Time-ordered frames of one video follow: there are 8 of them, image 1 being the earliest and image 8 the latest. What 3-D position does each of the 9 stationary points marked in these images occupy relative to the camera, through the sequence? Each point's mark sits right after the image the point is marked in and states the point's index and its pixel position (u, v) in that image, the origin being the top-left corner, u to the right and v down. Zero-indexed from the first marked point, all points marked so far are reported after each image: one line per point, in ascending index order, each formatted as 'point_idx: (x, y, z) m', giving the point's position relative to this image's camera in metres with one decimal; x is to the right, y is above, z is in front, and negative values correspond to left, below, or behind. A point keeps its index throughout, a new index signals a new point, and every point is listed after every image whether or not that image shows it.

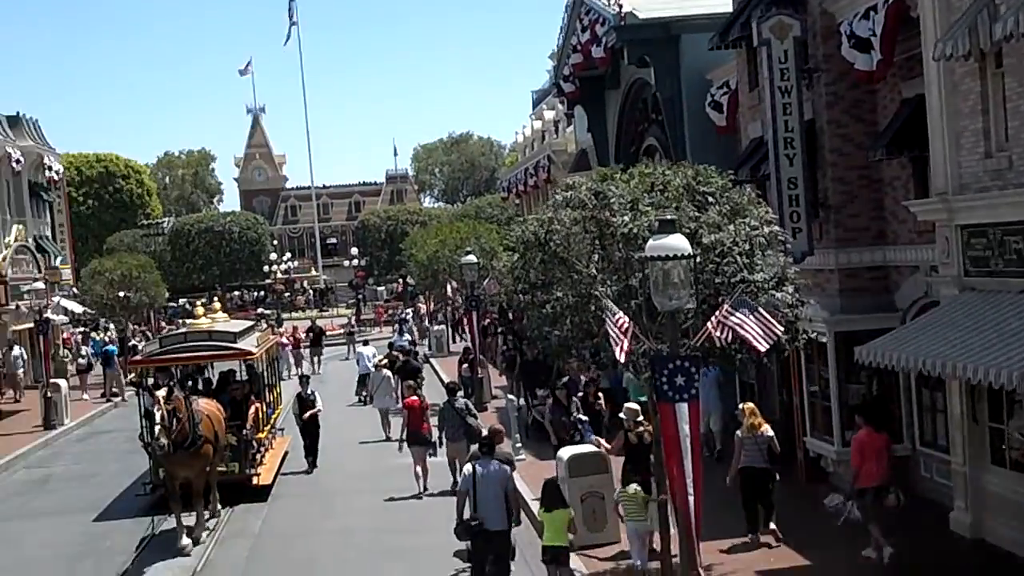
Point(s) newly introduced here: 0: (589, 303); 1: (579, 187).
0: (+0.7, -0.1, +13.0) m
1: (+0.7, +1.0, +14.0) m
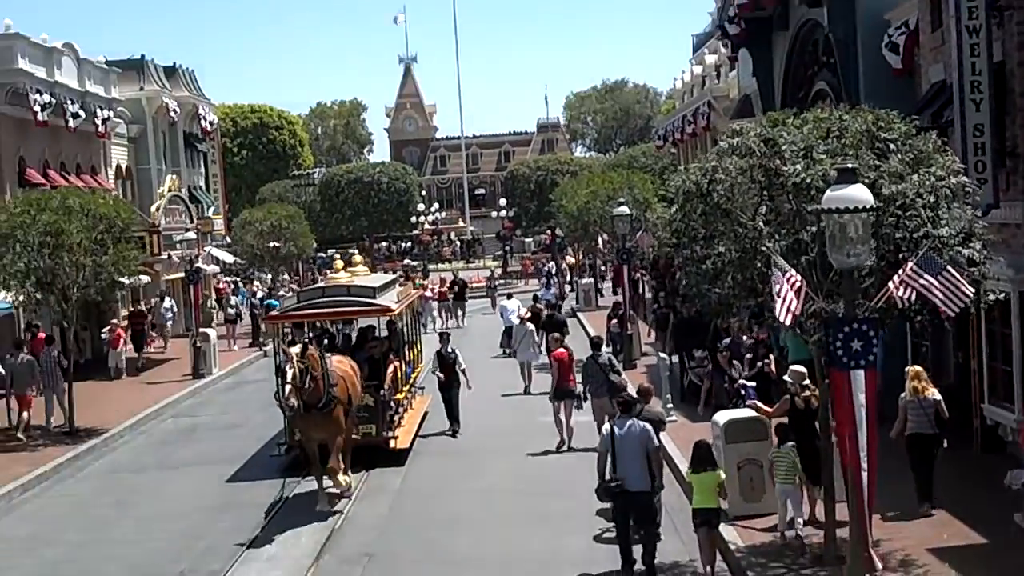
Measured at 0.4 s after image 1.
0: (+2.1, +0.3, +12.0) m
1: (+2.2, +1.5, +12.9) m
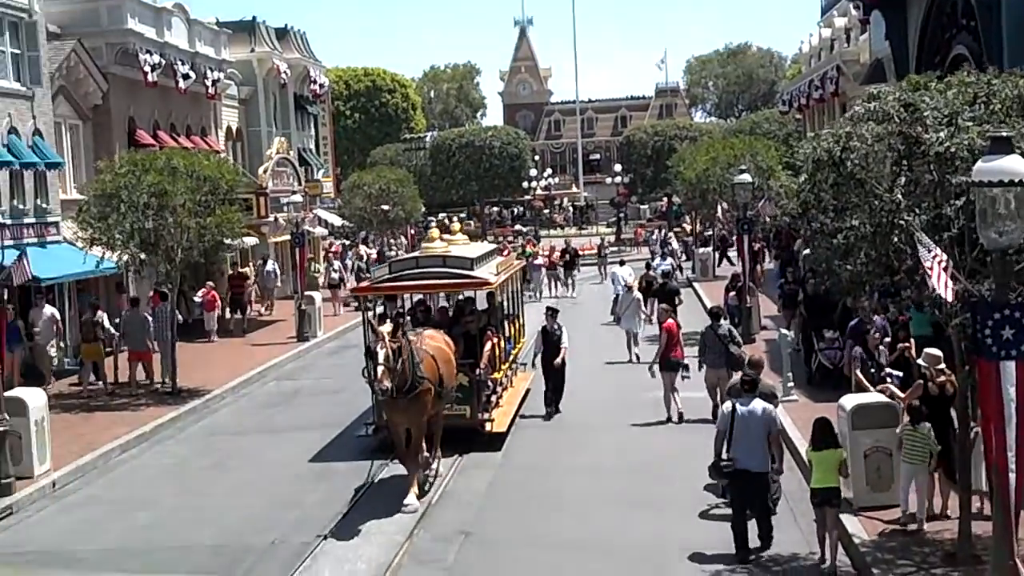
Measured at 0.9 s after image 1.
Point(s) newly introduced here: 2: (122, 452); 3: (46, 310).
0: (+3.0, +0.4, +10.9) m
1: (+3.2, +1.7, +11.8) m
2: (-5.2, -2.2, +18.2) m
3: (-6.7, -0.4, +19.5) m
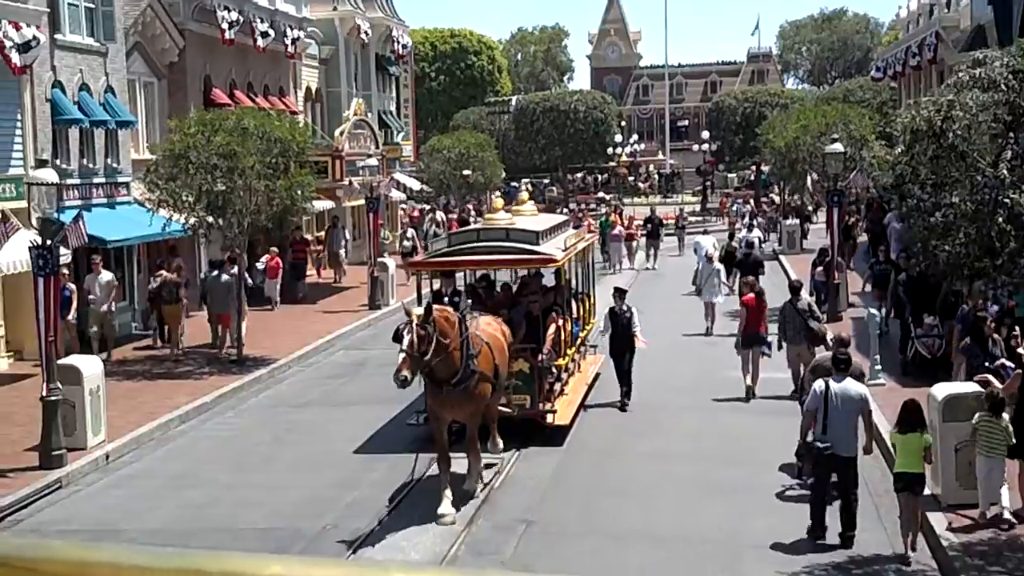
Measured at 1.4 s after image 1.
0: (+3.5, +0.5, +9.9) m
1: (+3.8, +1.8, +10.7) m
2: (-4.3, -1.8, +17.7) m
3: (-5.7, +0.2, +19.1) m
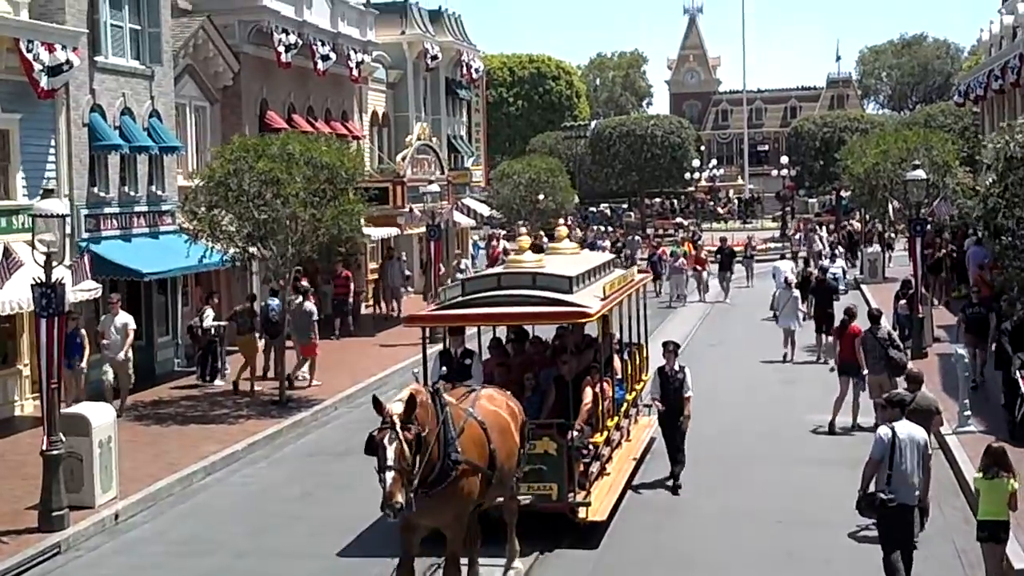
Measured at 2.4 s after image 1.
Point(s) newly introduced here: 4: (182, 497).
0: (+3.7, +0.2, +8.1) m
1: (+4.0, +1.4, +9.0) m
2: (-3.6, -2.2, +16.4) m
3: (-4.9, -0.3, +17.8) m
4: (-3.7, -2.3, +15.4) m
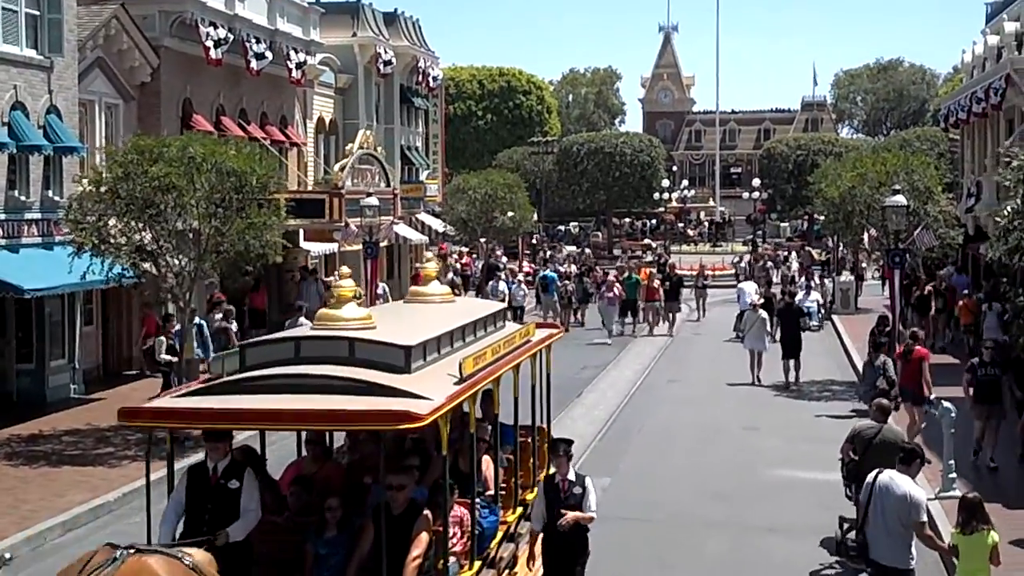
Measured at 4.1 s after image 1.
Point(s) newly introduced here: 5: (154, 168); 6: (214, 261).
0: (+3.0, -0.2, +5.7) m
1: (+3.4, +1.0, +6.5) m
2: (-4.5, -2.5, +13.7) m
3: (-5.8, -0.5, +15.2) m
4: (-4.6, -2.6, +12.8) m
5: (-4.7, +1.6, +18.1) m
6: (-4.0, +0.4, +18.6) m
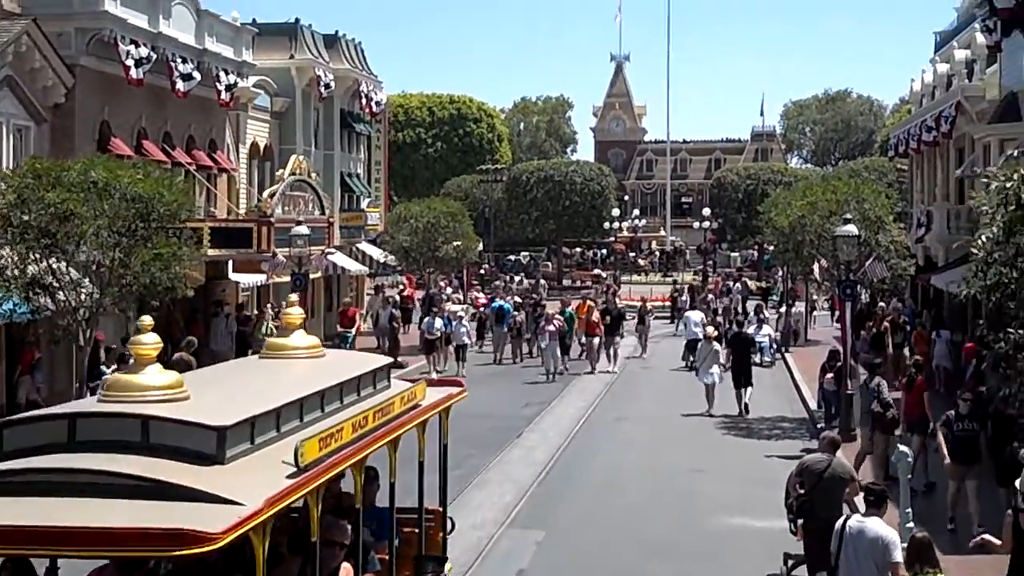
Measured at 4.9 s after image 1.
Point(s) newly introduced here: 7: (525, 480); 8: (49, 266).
0: (+2.6, -0.3, +4.5) m
1: (+2.9, +0.8, +5.4) m
2: (-5.3, -2.8, +12.2) m
3: (-6.6, -0.9, +13.7) m
4: (-5.3, -2.9, +11.3) m
5: (-5.6, +1.2, +16.7) m
6: (-4.9, -0.1, +17.2) m
7: (+0.2, -2.7, +18.9) m
8: (-5.6, +0.3, +16.6) m
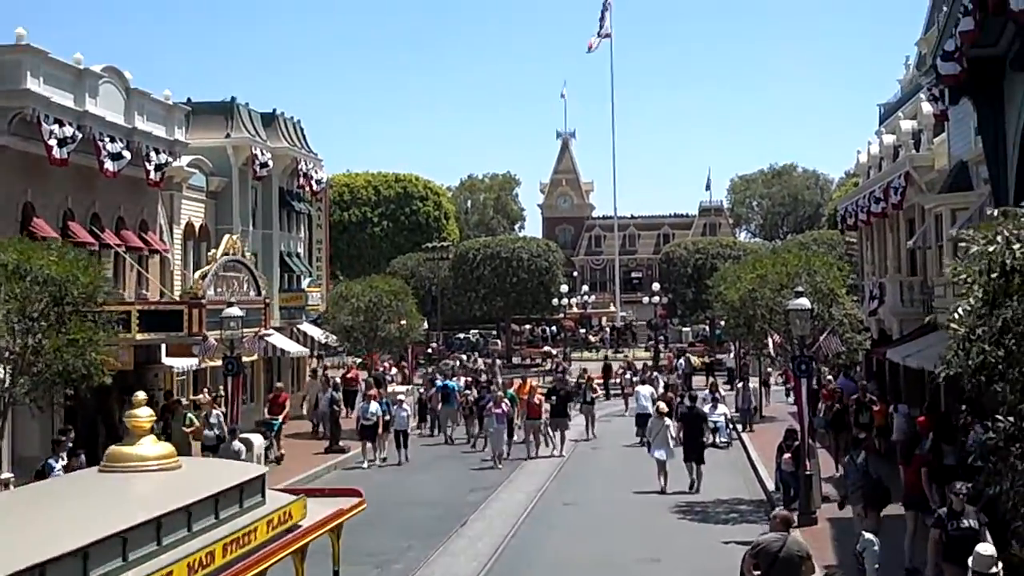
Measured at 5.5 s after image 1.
0: (+2.3, -0.6, +3.6) m
1: (+2.5, +0.6, +4.6) m
2: (-5.8, -3.6, +10.9) m
3: (-7.2, -1.8, +12.4) m
4: (-5.7, -3.6, +9.9) m
5: (-6.3, +0.1, +15.6) m
6: (-5.6, -1.1, +16.0) m
7: (-0.6, -3.7, +17.8) m
8: (-6.3, -0.7, +15.4) m
